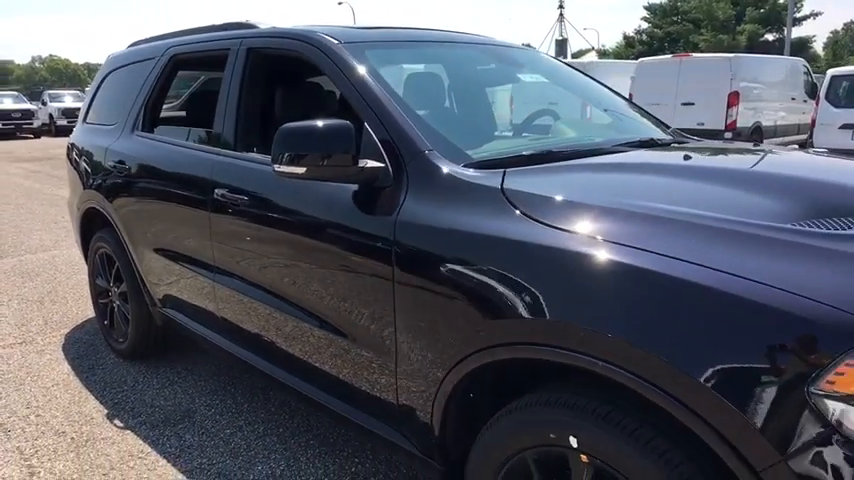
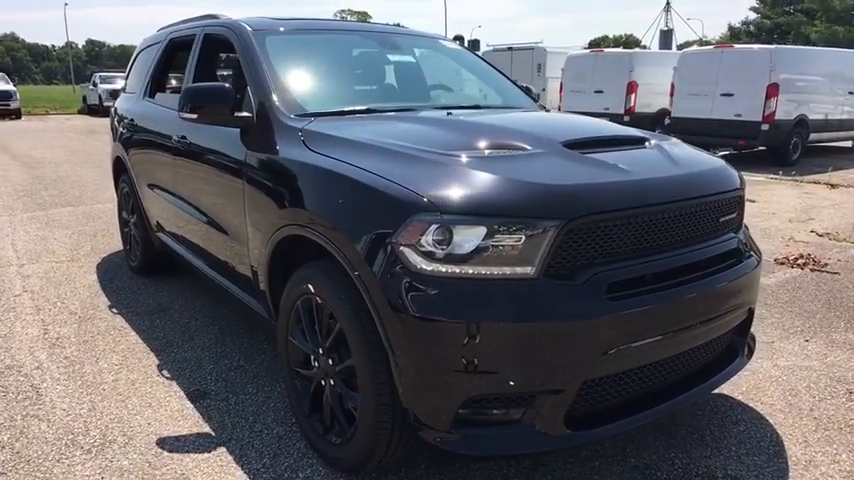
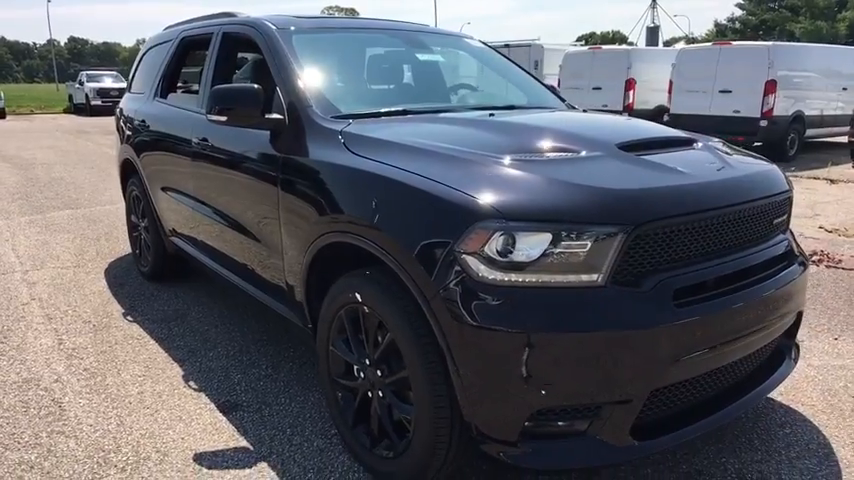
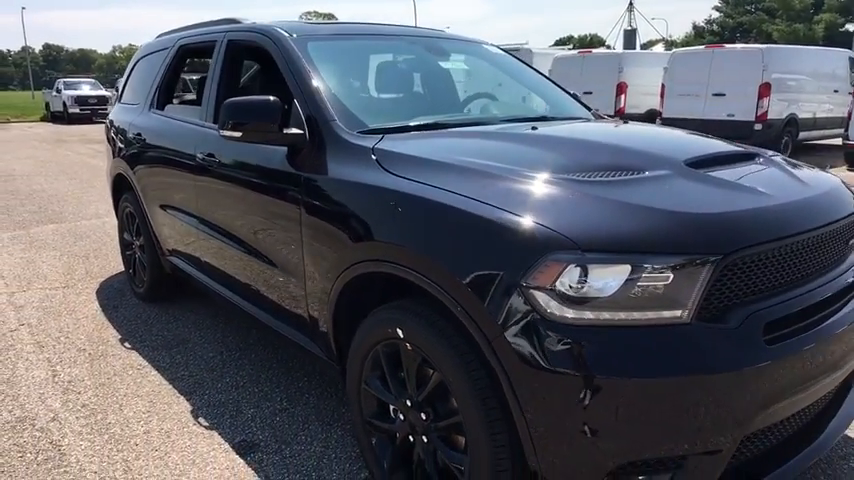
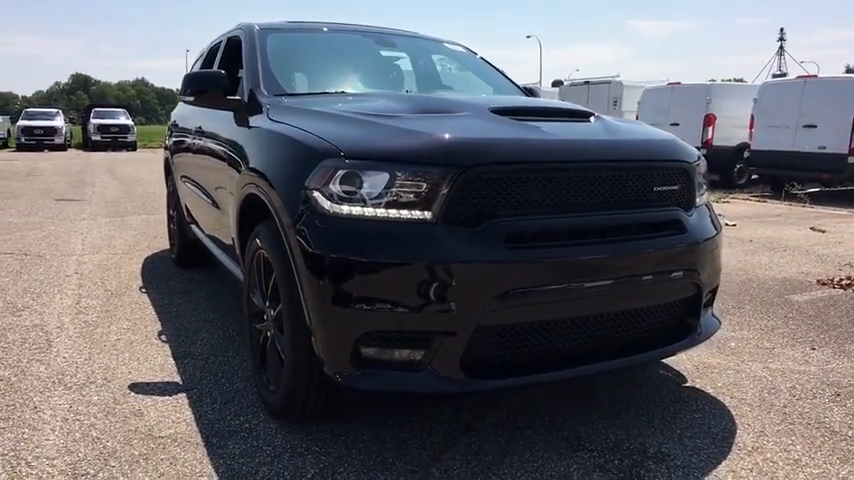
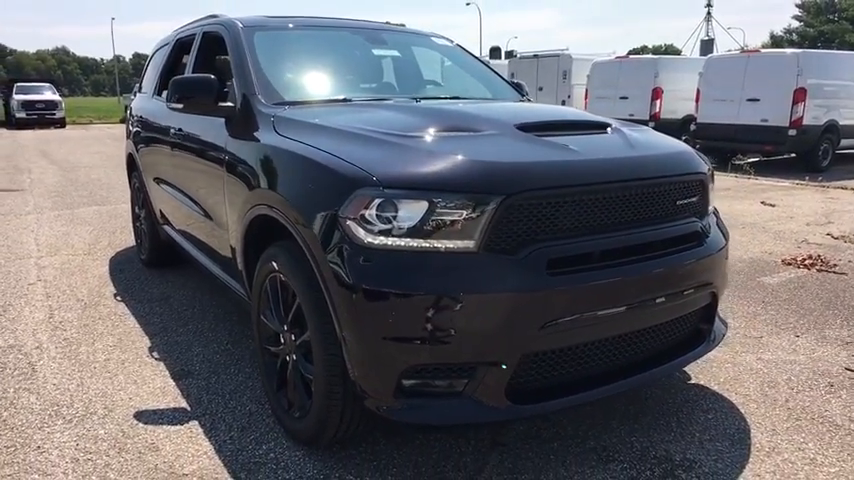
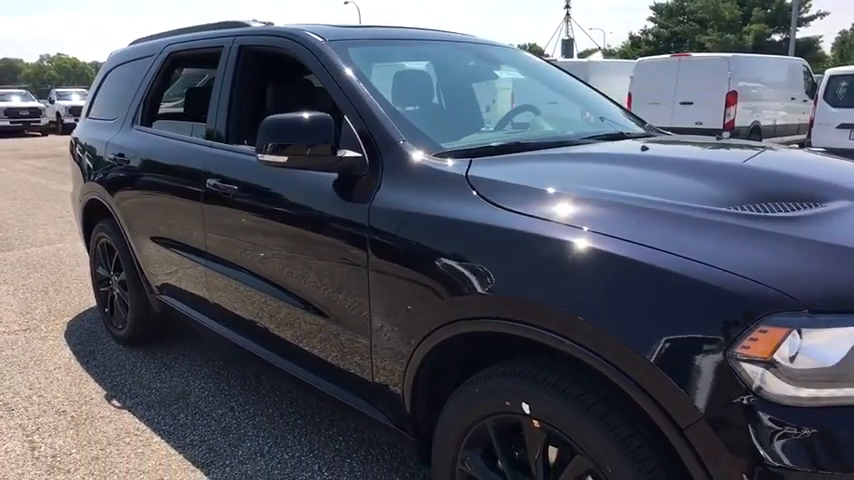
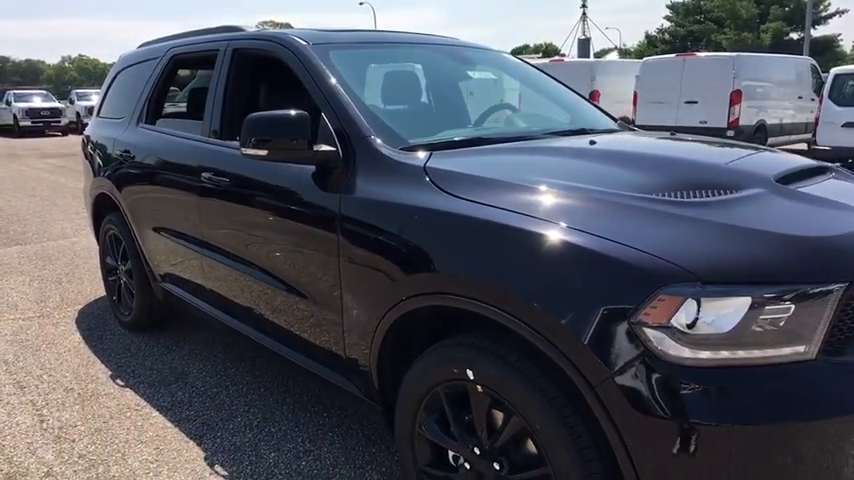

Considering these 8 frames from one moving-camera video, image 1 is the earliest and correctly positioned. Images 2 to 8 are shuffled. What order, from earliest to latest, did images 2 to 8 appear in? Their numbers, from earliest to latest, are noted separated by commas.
7, 8, 4, 3, 2, 6, 5
